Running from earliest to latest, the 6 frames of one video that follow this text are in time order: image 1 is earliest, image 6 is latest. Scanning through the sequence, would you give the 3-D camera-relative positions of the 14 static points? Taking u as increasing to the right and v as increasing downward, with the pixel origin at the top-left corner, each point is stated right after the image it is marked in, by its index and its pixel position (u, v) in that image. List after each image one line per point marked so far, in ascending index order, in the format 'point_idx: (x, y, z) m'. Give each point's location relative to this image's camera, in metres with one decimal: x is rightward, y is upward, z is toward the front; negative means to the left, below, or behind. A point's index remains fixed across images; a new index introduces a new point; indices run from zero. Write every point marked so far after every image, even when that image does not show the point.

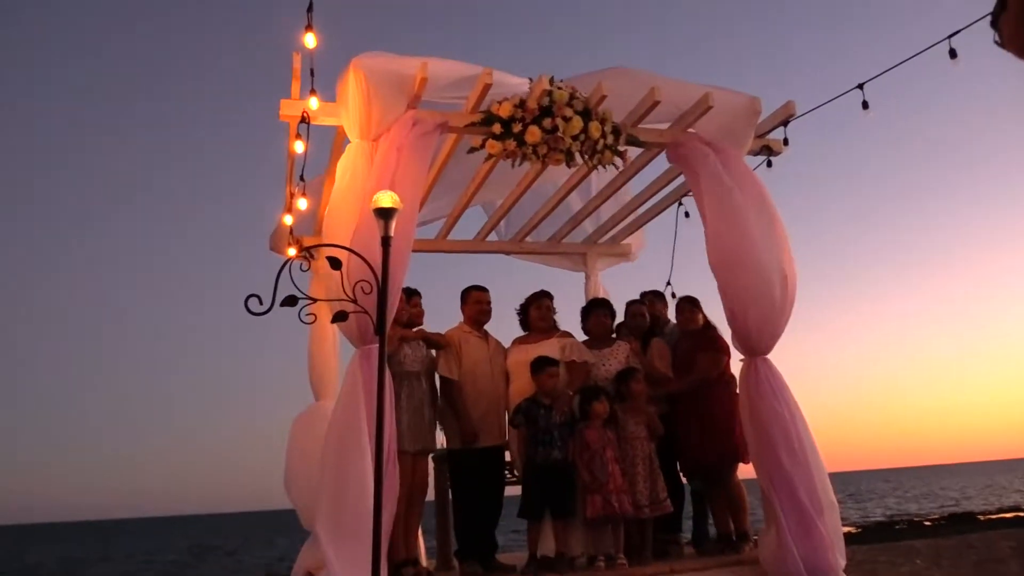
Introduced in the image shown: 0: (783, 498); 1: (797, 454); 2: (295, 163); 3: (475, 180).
0: (+0.8, -0.6, +4.7) m
1: (+0.8, -0.5, +4.7) m
2: (-0.6, +0.4, +4.7) m
3: (-0.1, +0.3, +5.2) m
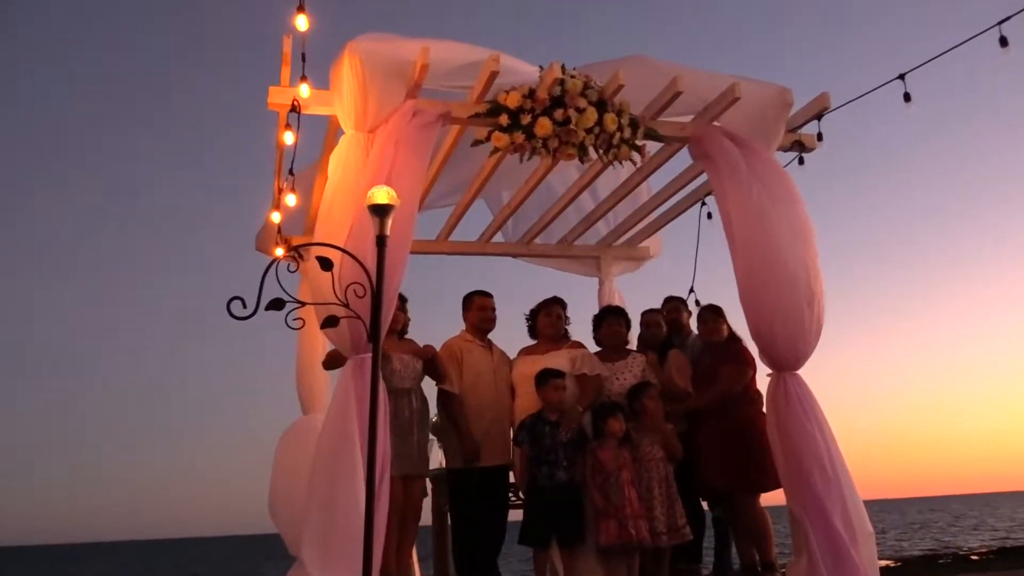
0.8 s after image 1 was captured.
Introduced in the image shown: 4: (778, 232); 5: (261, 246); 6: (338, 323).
0: (+0.8, -0.6, +4.3) m
1: (+0.8, -0.5, +4.3) m
2: (-0.6, +0.3, +4.4) m
3: (-0.1, +0.3, +4.8) m
4: (+0.7, +0.1, +4.4) m
5: (-0.7, +0.1, +4.7) m
6: (-0.4, -0.1, +4.2) m
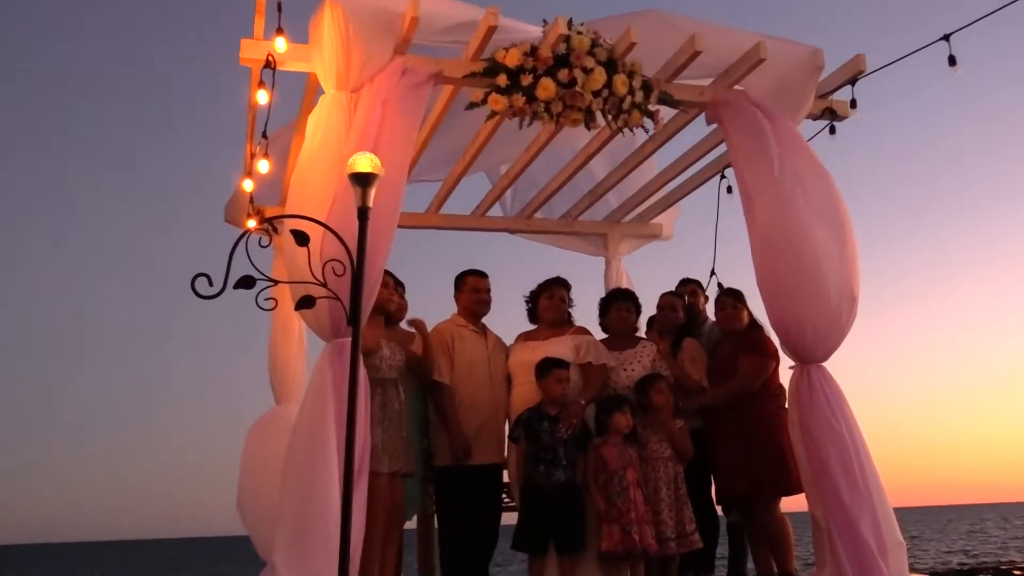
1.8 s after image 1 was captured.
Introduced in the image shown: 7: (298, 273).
0: (+0.7, -0.6, +3.9) m
1: (+0.8, -0.4, +3.9) m
2: (-0.6, +0.4, +3.9) m
3: (-0.1, +0.4, +4.4) m
4: (+0.7, +0.2, +4.0) m
5: (-0.7, +0.2, +4.3) m
6: (-0.4, 0.0, +3.8) m
7: (-0.5, 0.0, +3.9) m
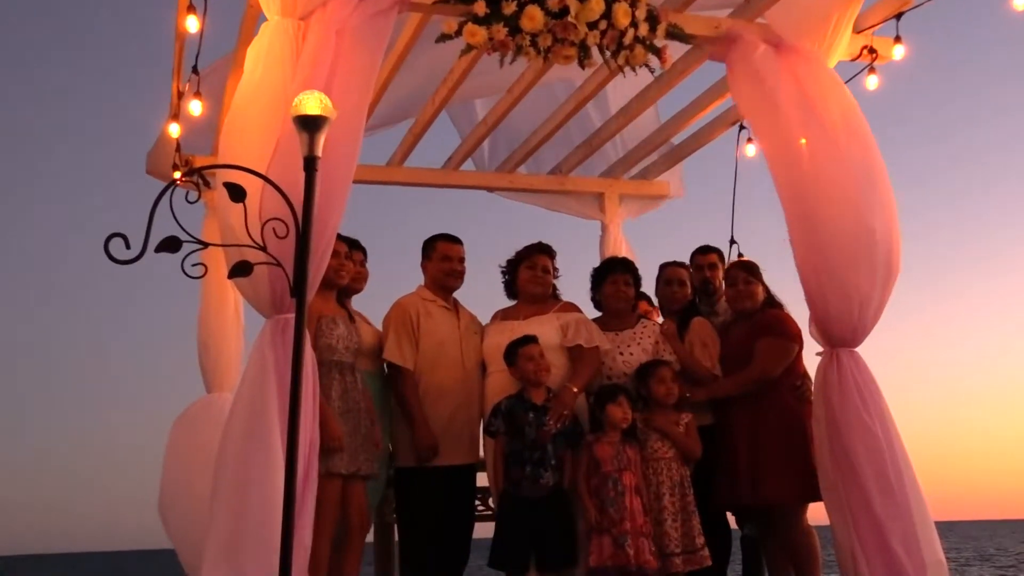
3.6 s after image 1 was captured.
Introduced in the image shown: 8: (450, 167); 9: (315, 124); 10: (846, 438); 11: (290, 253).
0: (+0.7, -0.5, +3.2) m
1: (+0.7, -0.4, +3.3) m
2: (-0.6, +0.5, +3.3) m
3: (-0.1, +0.4, +3.7) m
4: (+0.7, +0.2, +3.3) m
5: (-0.8, +0.3, +3.6) m
6: (-0.5, 0.0, +3.1) m
7: (-0.5, +0.1, +3.3) m
8: (-0.2, +0.4, +5.0) m
9: (-0.3, +0.3, +2.9) m
10: (+0.7, -0.3, +3.3) m
11: (-0.4, +0.1, +3.2) m
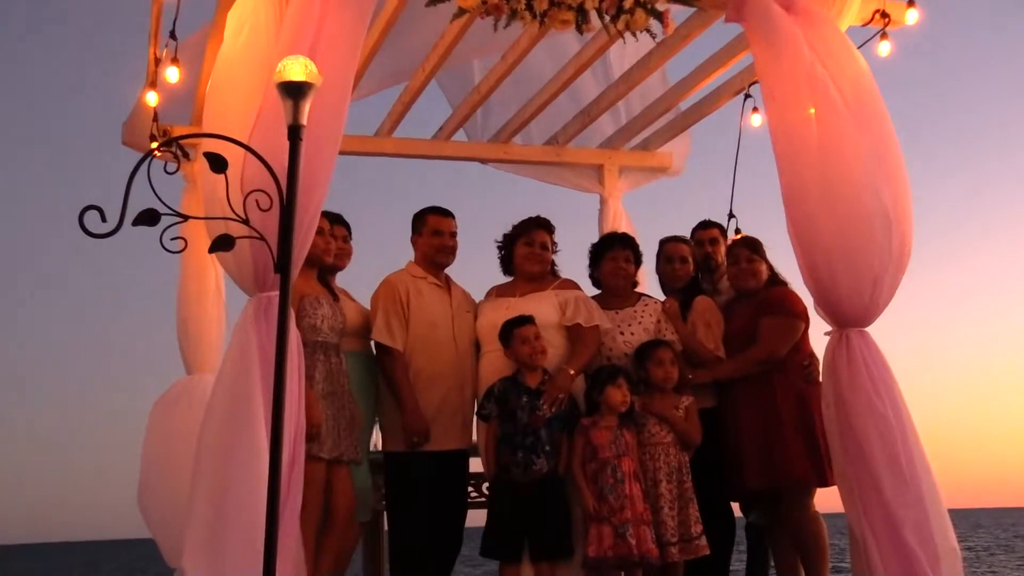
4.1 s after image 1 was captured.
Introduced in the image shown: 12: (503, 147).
0: (+0.7, -0.5, +3.1) m
1: (+0.7, -0.3, +3.1) m
2: (-0.6, +0.5, +3.1) m
3: (-0.1, +0.5, +3.6) m
4: (+0.6, +0.3, +3.2) m
5: (-0.8, +0.3, +3.5) m
6: (-0.5, +0.1, +3.0) m
7: (-0.6, +0.1, +3.1) m
8: (-0.2, +0.4, +4.9) m
9: (-0.3, +0.3, +2.7) m
10: (+0.7, -0.3, +3.2) m
11: (-0.4, +0.1, +3.0) m
12: (0.0, +0.4, +5.0) m
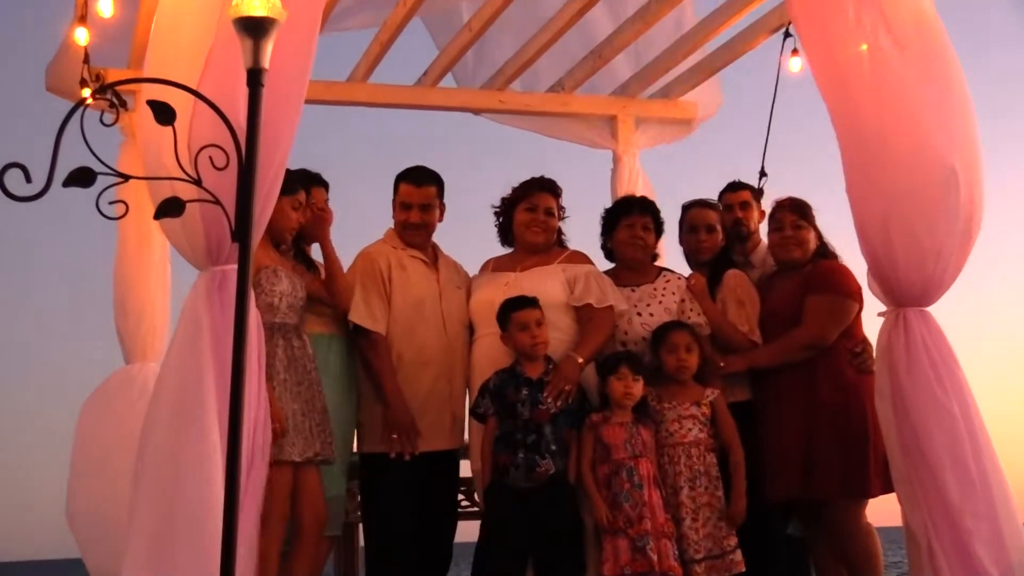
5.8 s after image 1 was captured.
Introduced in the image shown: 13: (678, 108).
0: (+0.7, -0.4, +2.6) m
1: (+0.7, -0.3, +2.6) m
2: (-0.6, +0.6, +2.6) m
3: (-0.1, +0.5, +3.1) m
4: (+0.6, +0.3, +2.7) m
5: (-0.8, +0.4, +3.0) m
6: (-0.5, +0.1, +2.5) m
7: (-0.6, +0.2, +2.6) m
8: (-0.2, +0.5, +4.4) m
9: (-0.4, +0.4, +2.2) m
10: (+0.6, -0.2, +2.7) m
11: (-0.4, +0.1, +2.5) m
12: (0.0, +0.5, +4.5) m
13: (+0.5, +0.5, +4.7) m
